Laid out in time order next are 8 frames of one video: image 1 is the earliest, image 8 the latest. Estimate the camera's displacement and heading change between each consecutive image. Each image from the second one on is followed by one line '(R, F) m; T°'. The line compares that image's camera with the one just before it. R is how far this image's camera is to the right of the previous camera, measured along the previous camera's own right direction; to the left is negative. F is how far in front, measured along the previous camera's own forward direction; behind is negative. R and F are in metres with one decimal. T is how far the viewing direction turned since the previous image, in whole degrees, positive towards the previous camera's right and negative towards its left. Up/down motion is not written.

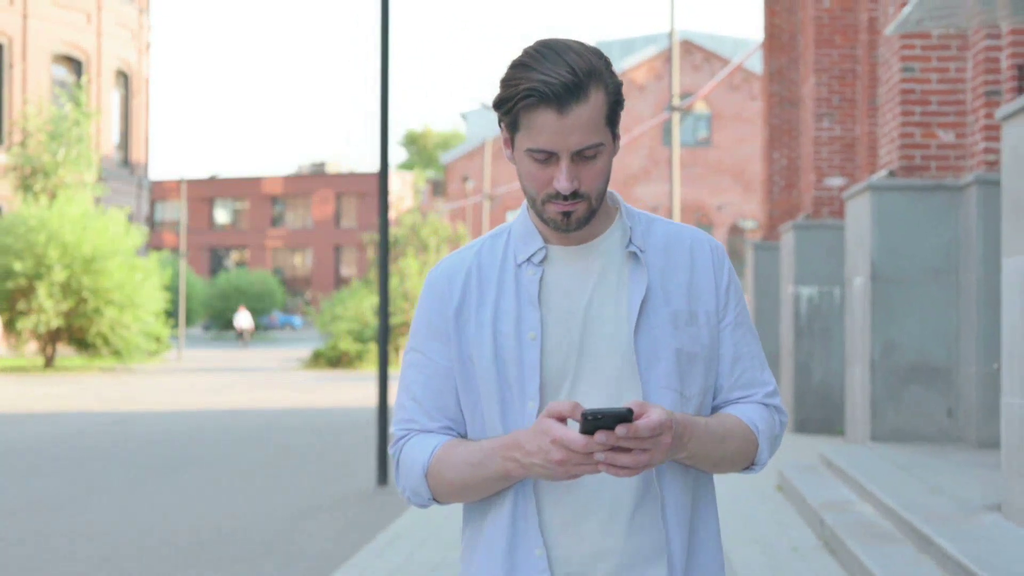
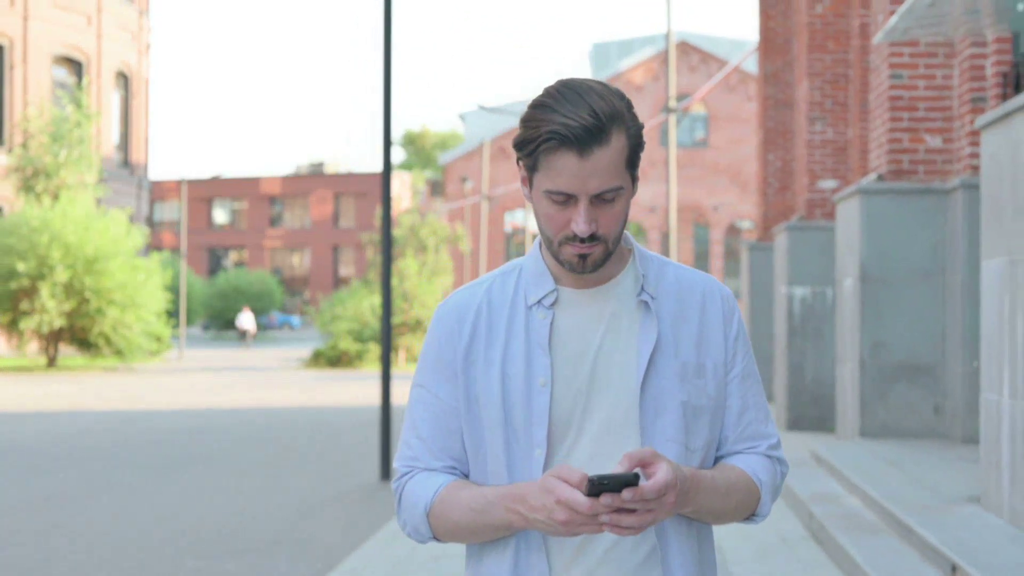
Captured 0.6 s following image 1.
(0.0, -0.3) m; 0°
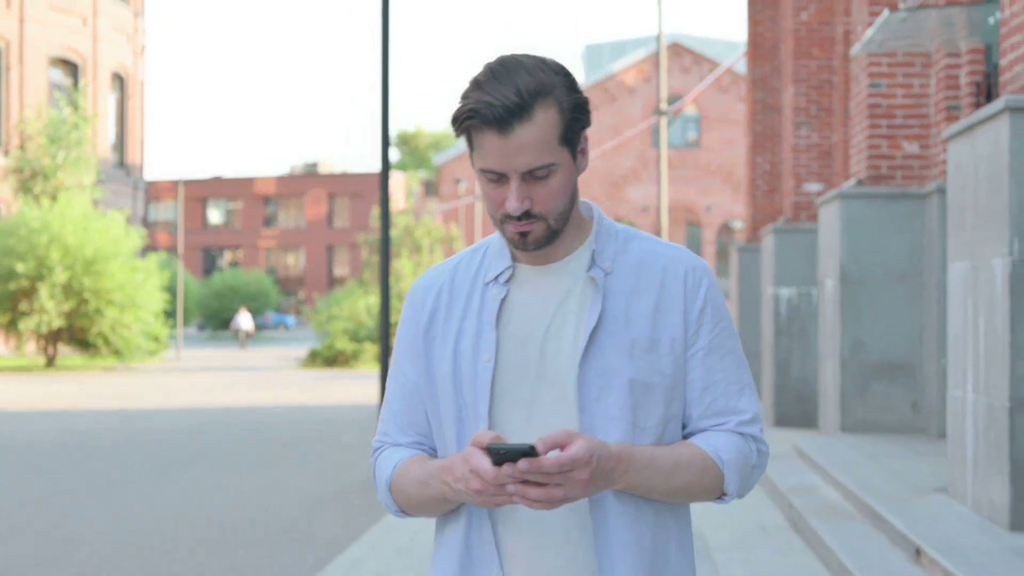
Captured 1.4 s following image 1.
(0.0, -0.4) m; 0°
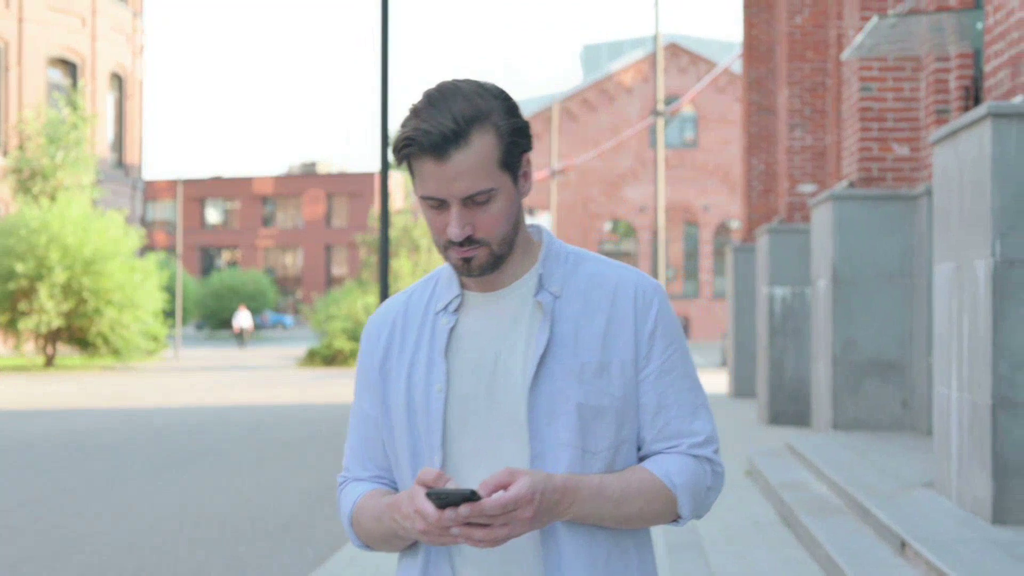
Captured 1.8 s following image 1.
(0.0, -0.2) m; 0°
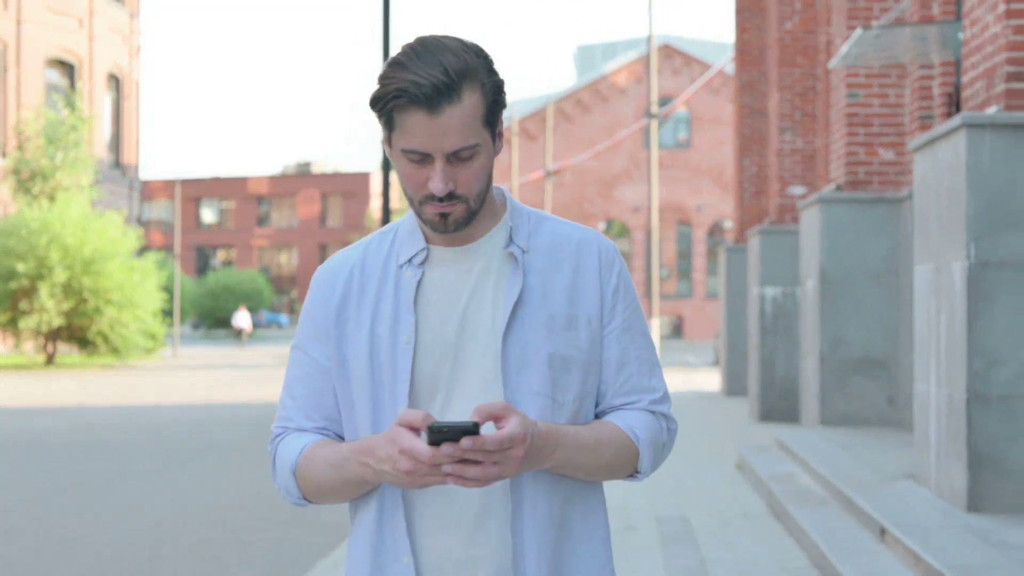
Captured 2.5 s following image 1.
(0.0, -0.4) m; 0°
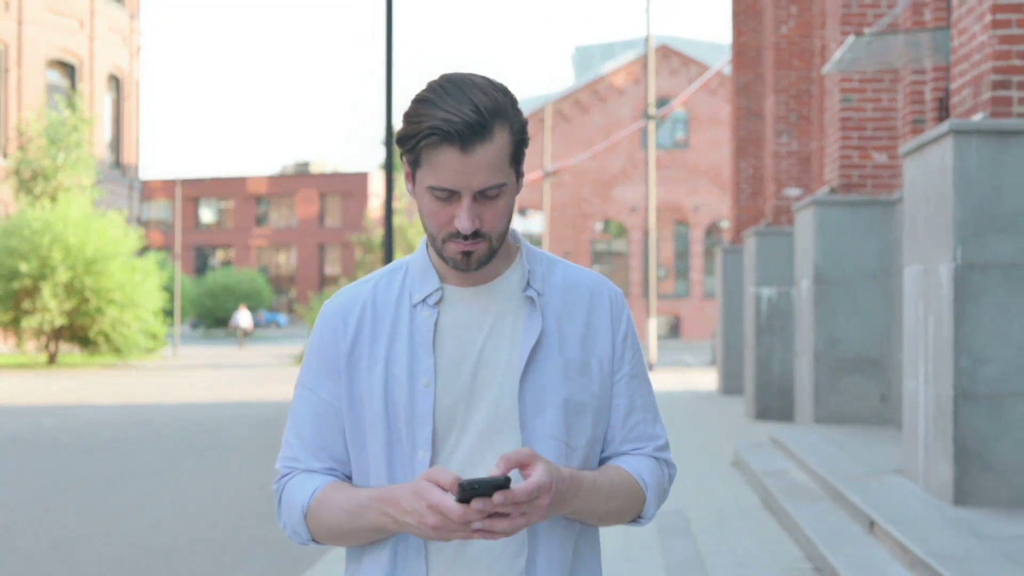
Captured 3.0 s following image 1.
(0.0, -0.2) m; 0°
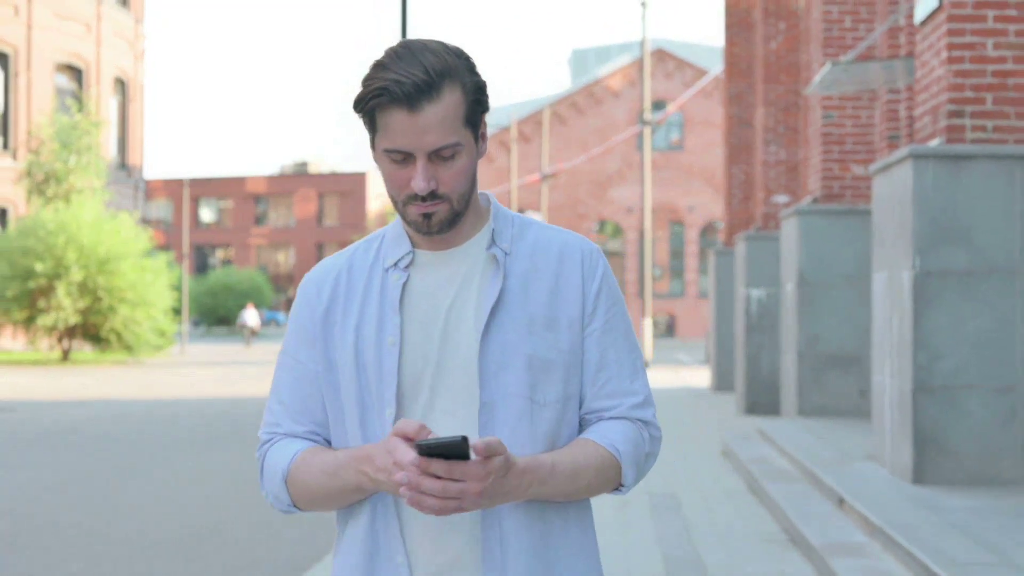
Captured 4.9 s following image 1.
(-0.1, -1.0) m; 0°
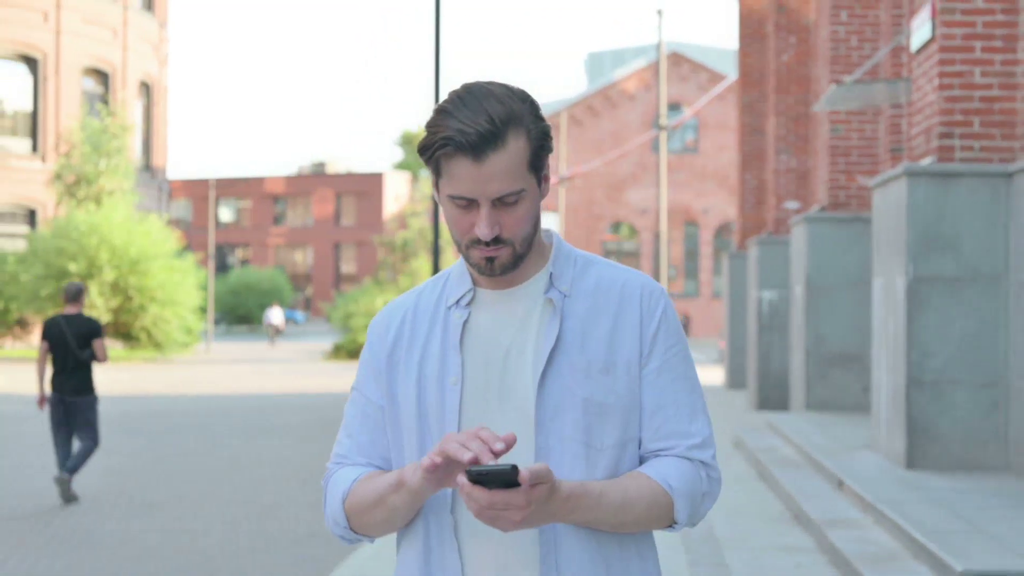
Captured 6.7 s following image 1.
(-0.1, -0.9) m; -1°
